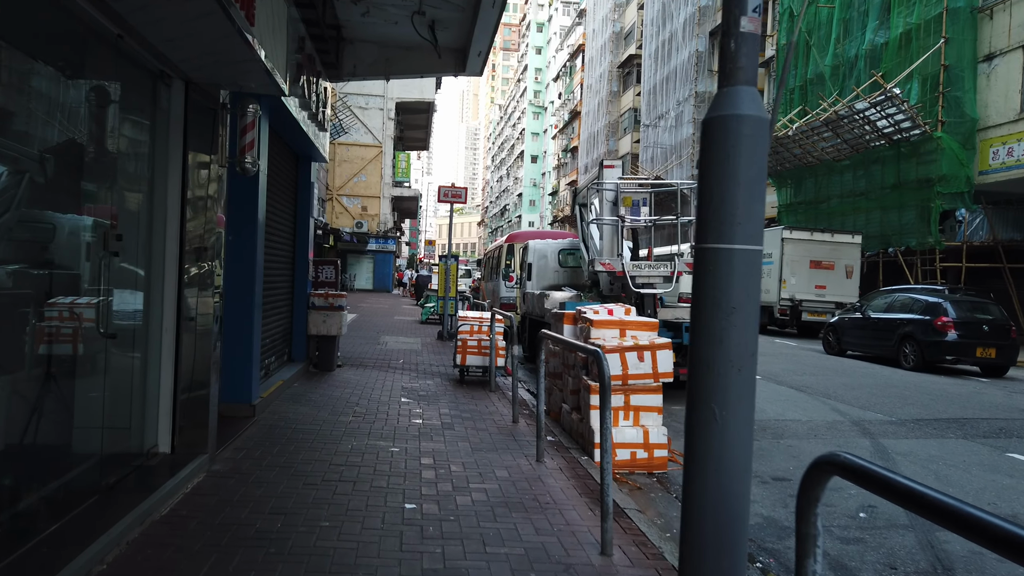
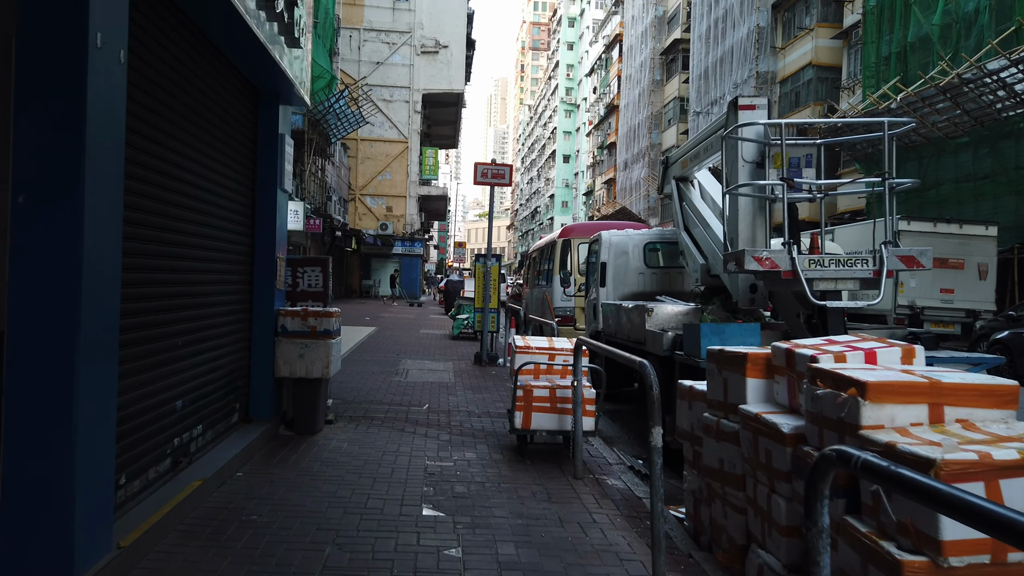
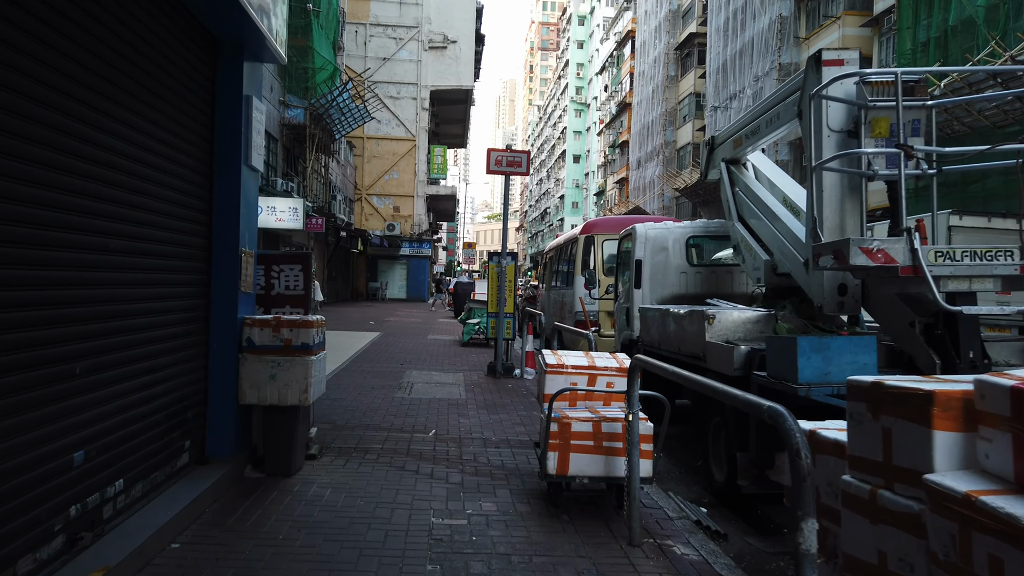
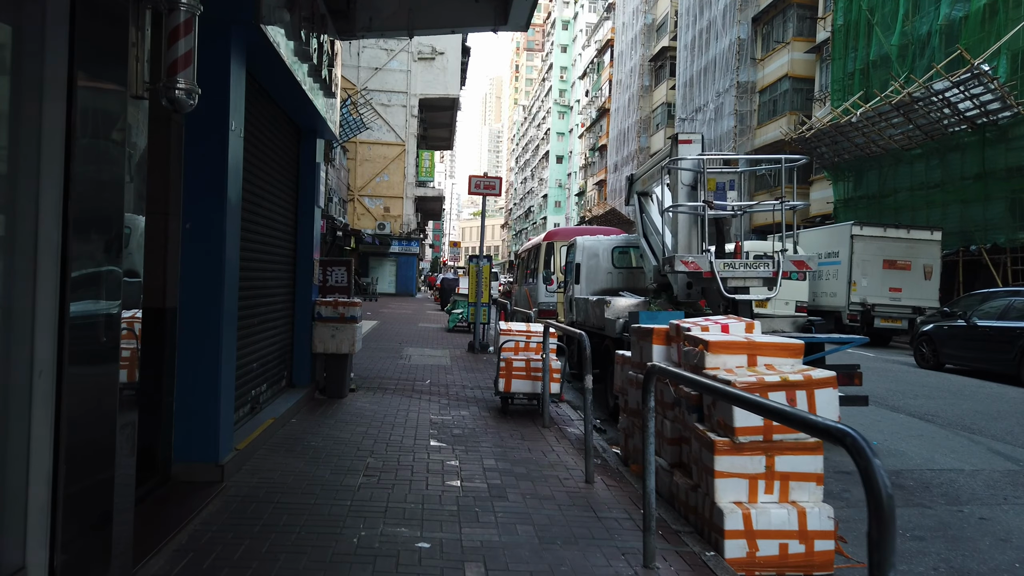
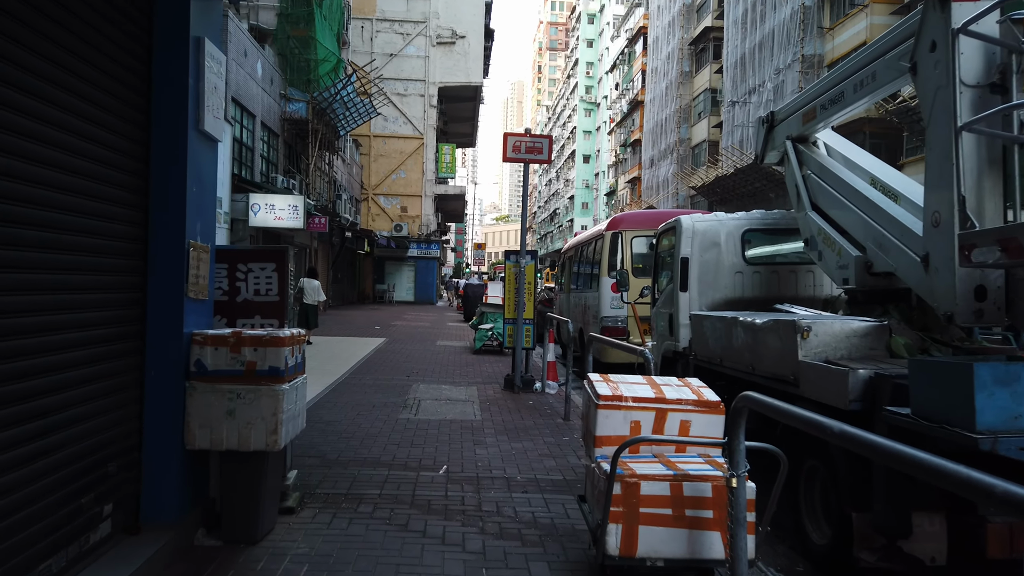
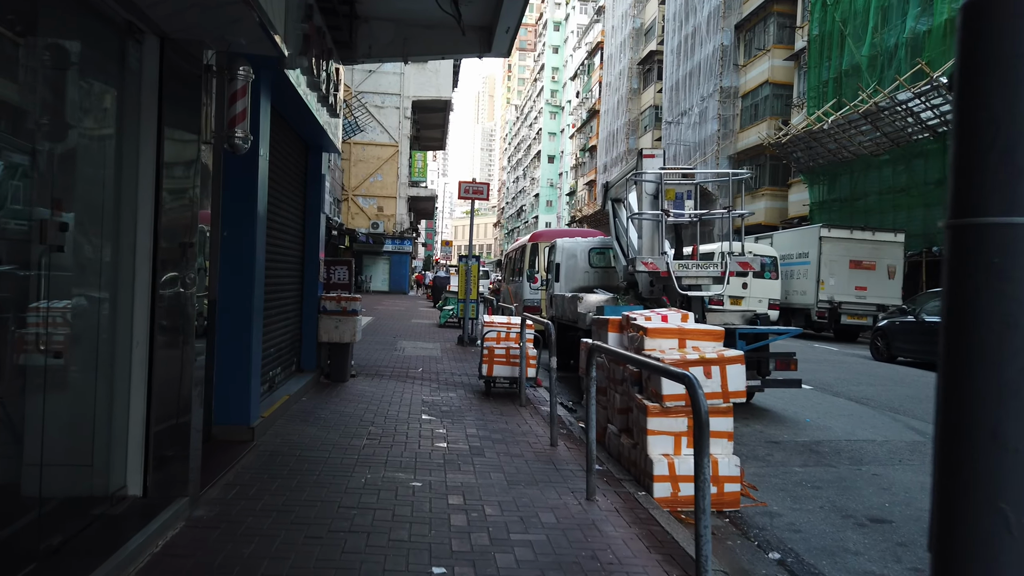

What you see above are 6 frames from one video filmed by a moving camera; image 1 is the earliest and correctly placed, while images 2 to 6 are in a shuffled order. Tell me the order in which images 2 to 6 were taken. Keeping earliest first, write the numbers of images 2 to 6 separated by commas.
6, 4, 2, 3, 5
